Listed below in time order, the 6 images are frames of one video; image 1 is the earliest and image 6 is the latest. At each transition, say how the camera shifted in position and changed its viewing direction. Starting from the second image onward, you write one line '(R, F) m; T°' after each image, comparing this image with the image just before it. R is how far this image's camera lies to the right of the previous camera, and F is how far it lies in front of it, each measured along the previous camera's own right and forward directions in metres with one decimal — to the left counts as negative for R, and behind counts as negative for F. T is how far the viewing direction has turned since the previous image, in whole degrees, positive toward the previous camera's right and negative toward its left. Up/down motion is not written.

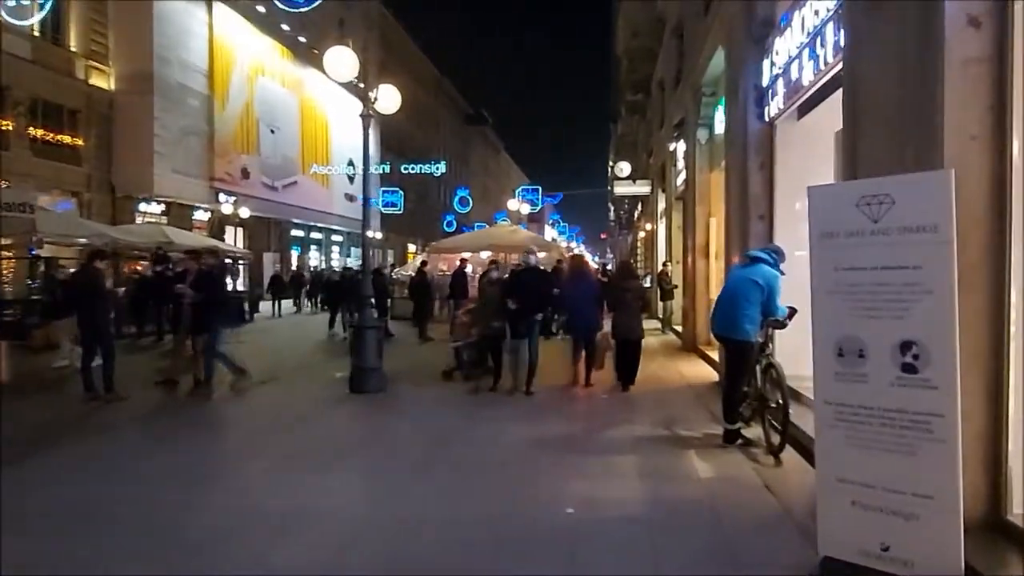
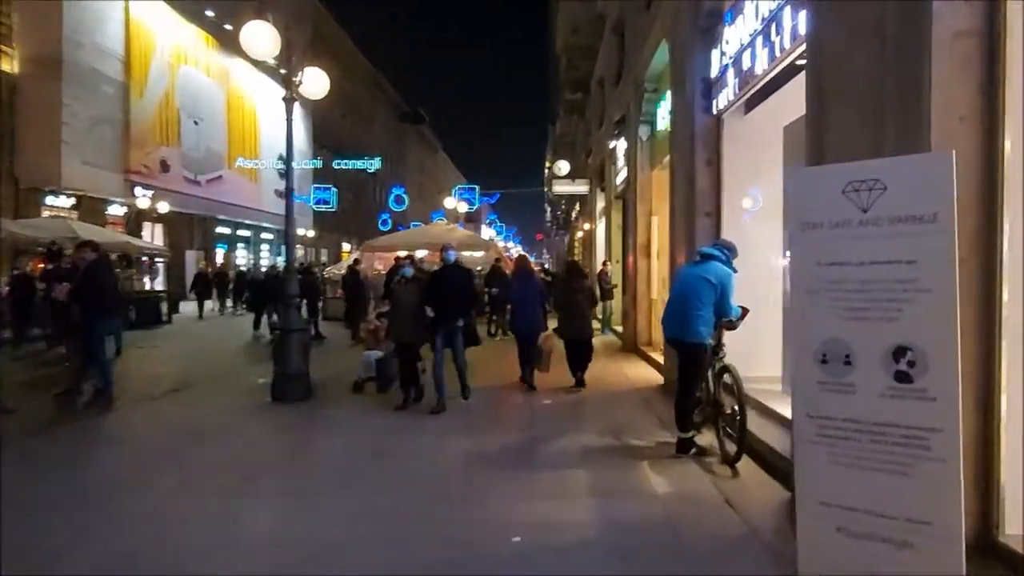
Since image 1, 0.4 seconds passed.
(0.0, +0.6) m; +5°
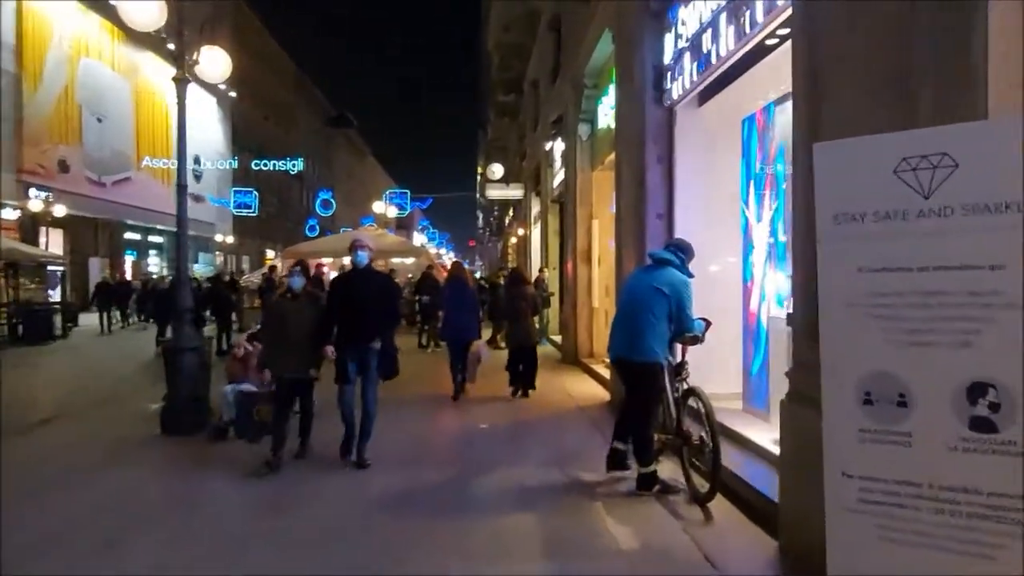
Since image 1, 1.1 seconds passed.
(0.0, +1.1) m; +6°
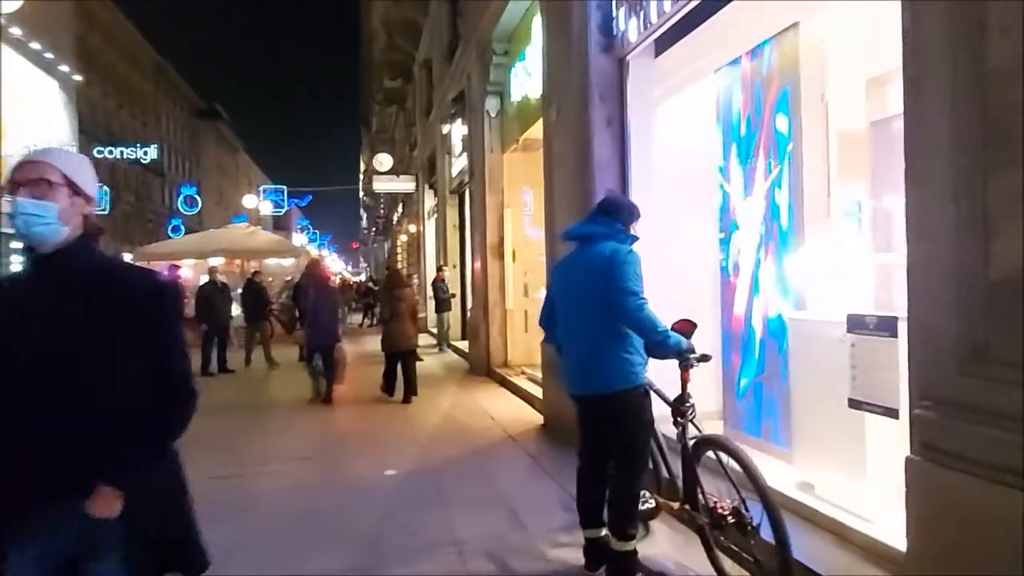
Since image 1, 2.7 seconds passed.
(-0.3, +2.0) m; +9°
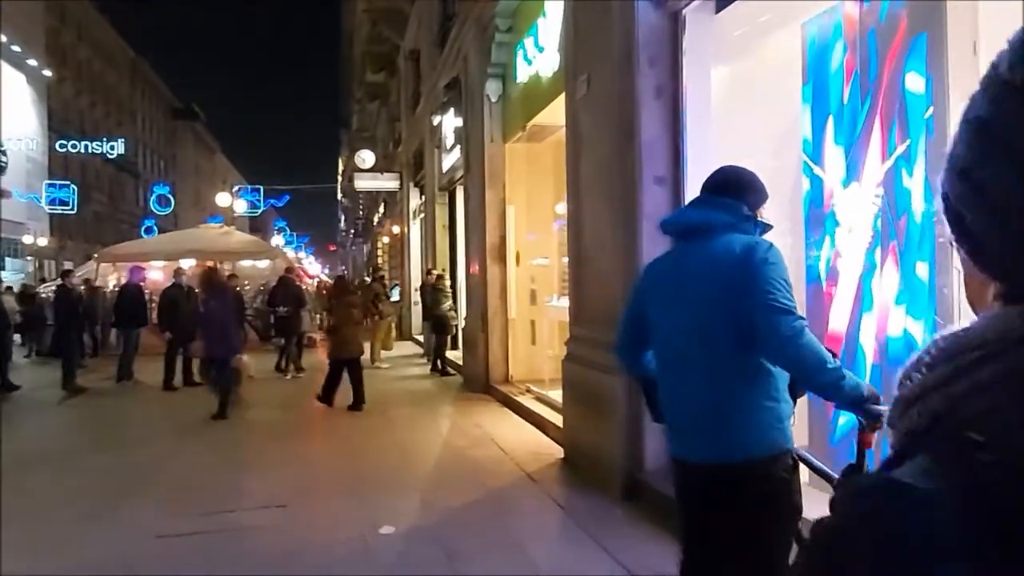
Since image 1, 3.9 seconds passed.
(-0.4, +1.4) m; +2°
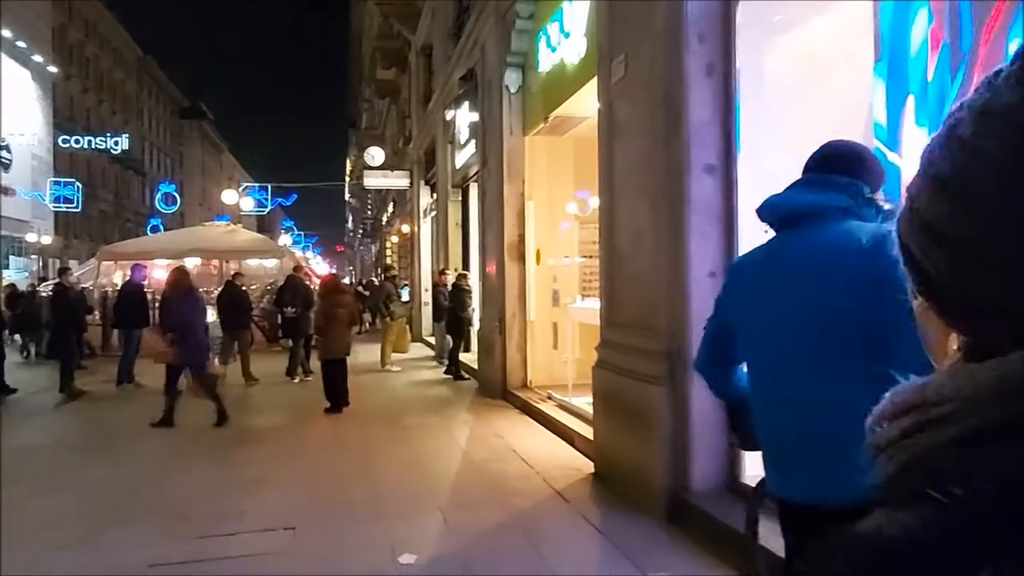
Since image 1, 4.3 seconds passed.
(-0.2, +0.6) m; -1°
